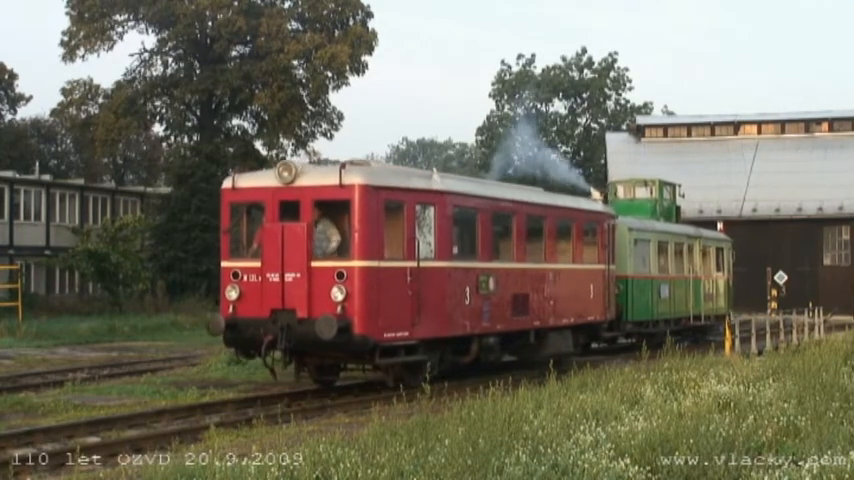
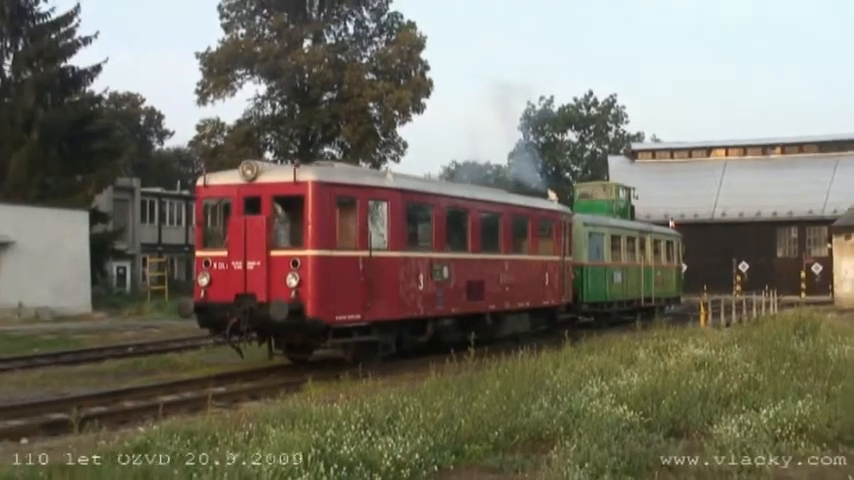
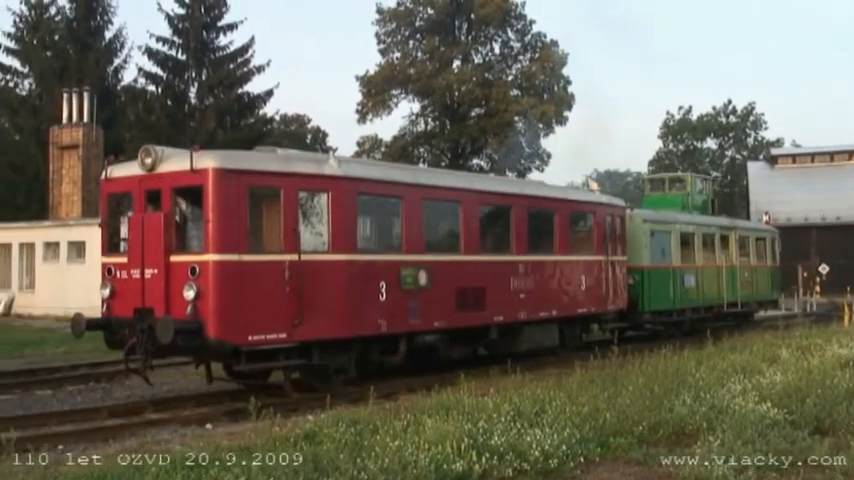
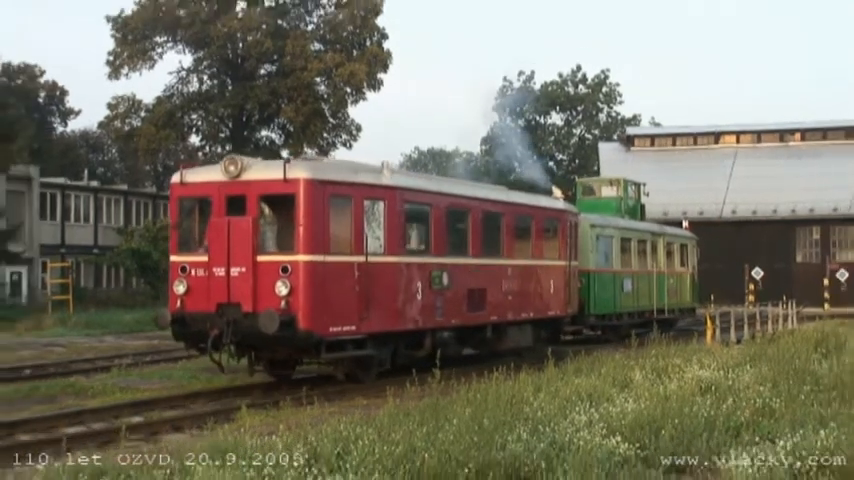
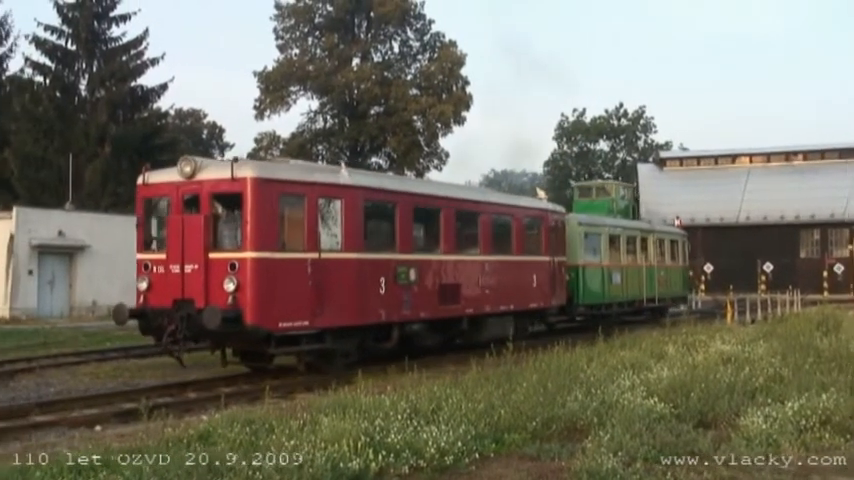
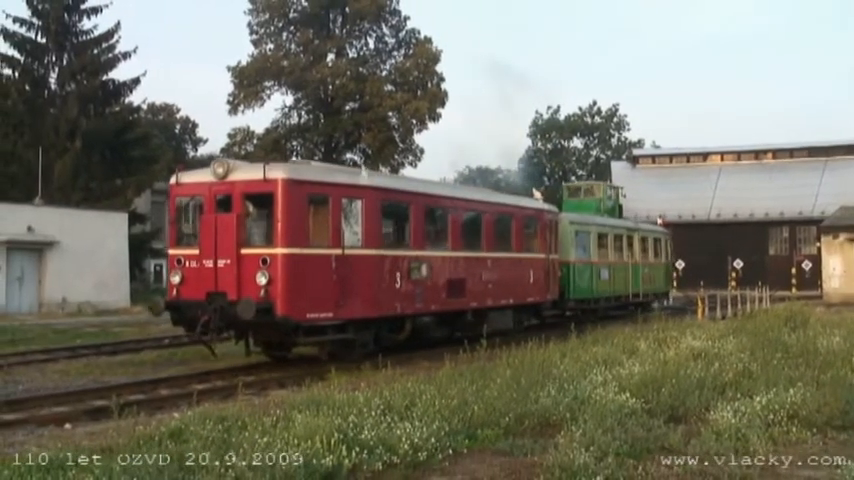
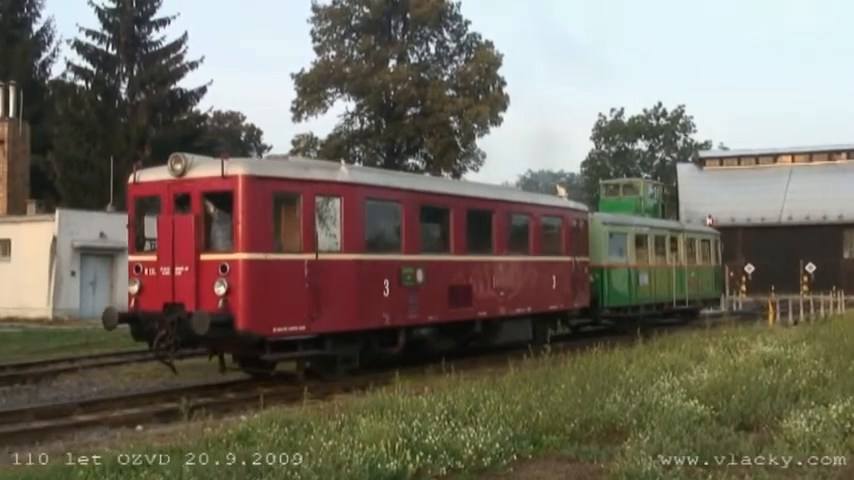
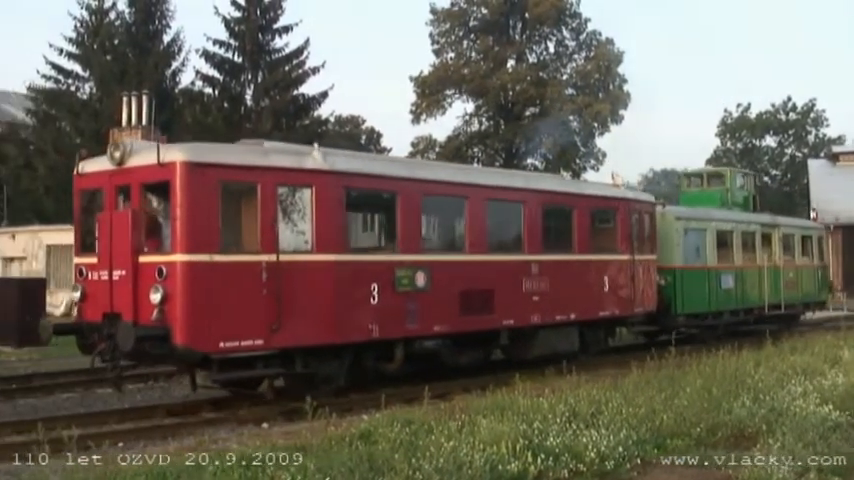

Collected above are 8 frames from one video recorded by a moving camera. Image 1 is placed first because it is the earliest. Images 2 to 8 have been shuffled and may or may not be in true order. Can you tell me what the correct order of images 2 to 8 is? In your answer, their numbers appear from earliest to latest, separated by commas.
4, 2, 6, 5, 7, 3, 8
